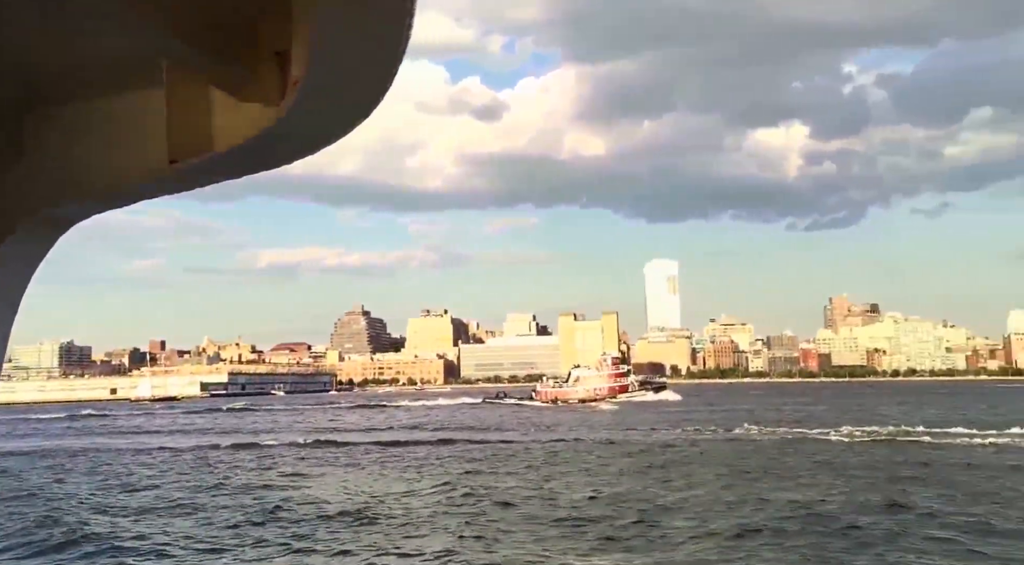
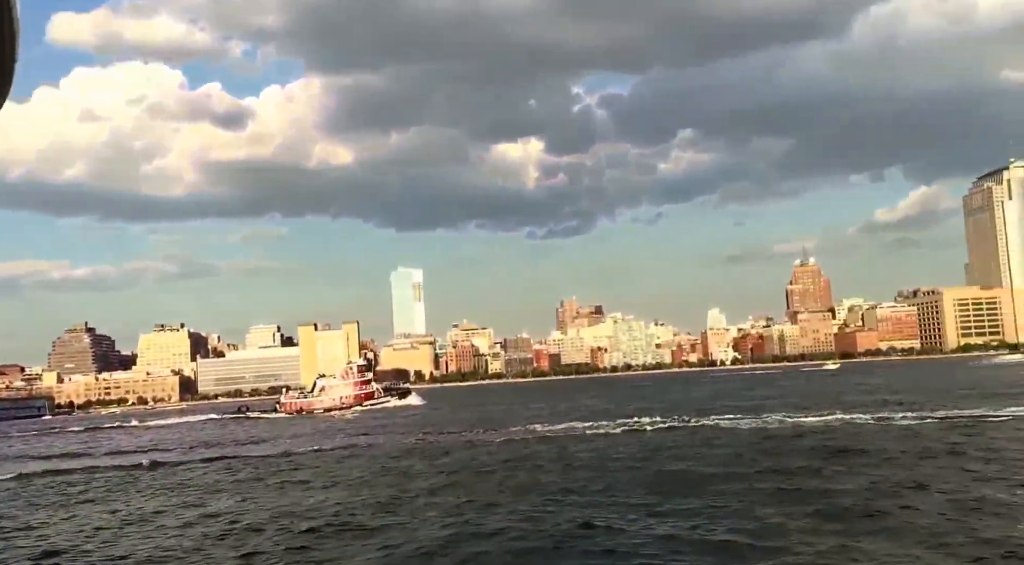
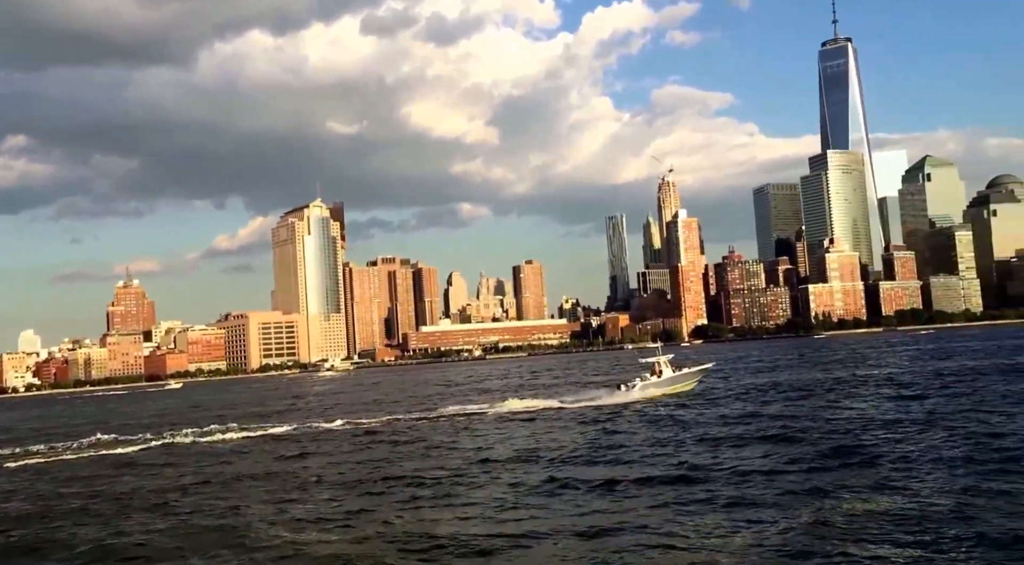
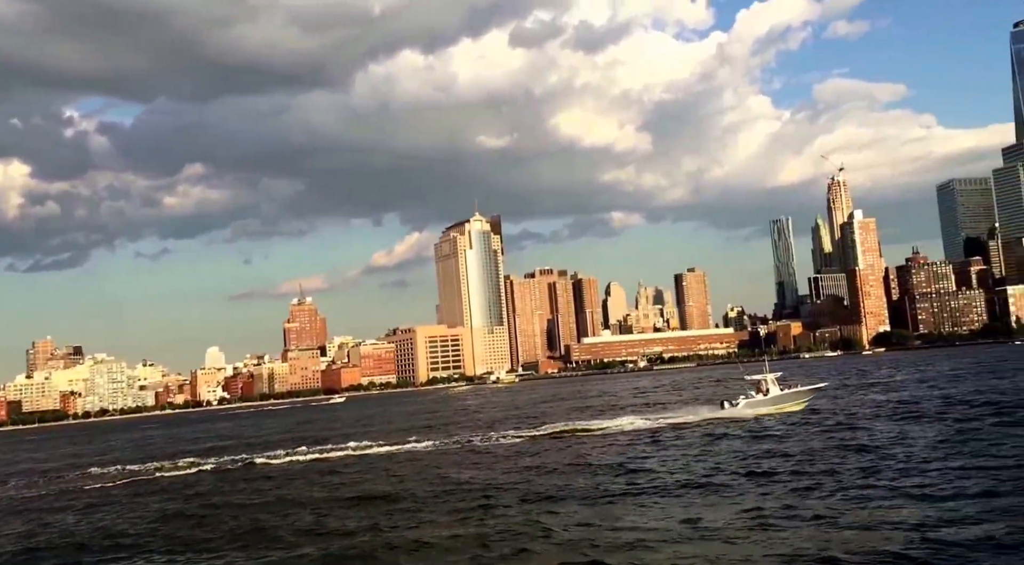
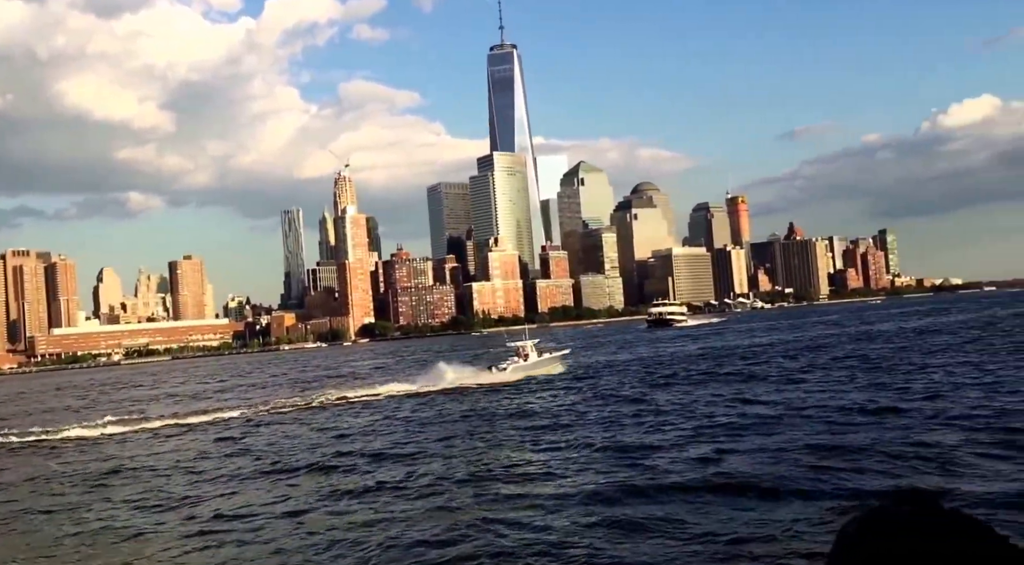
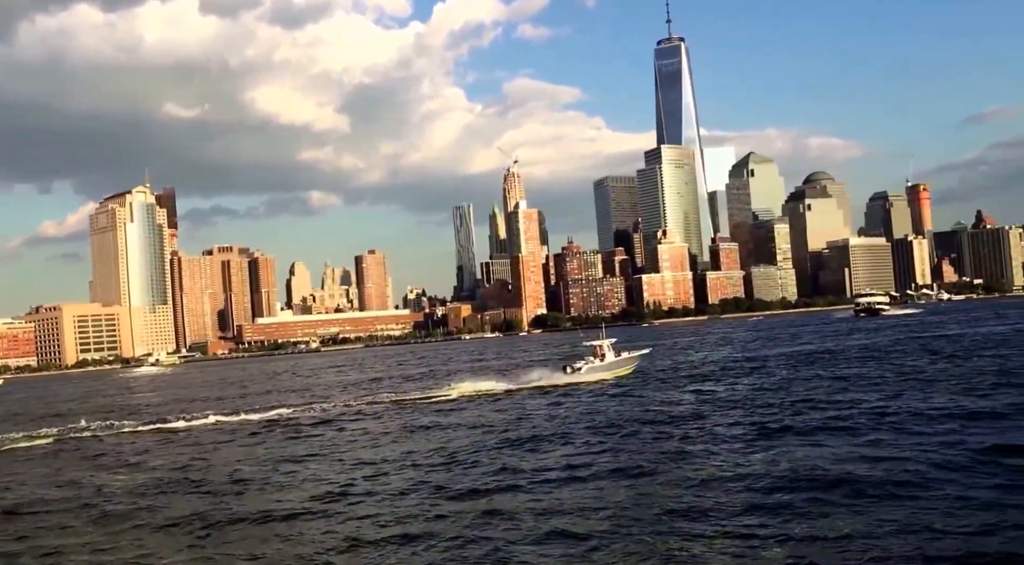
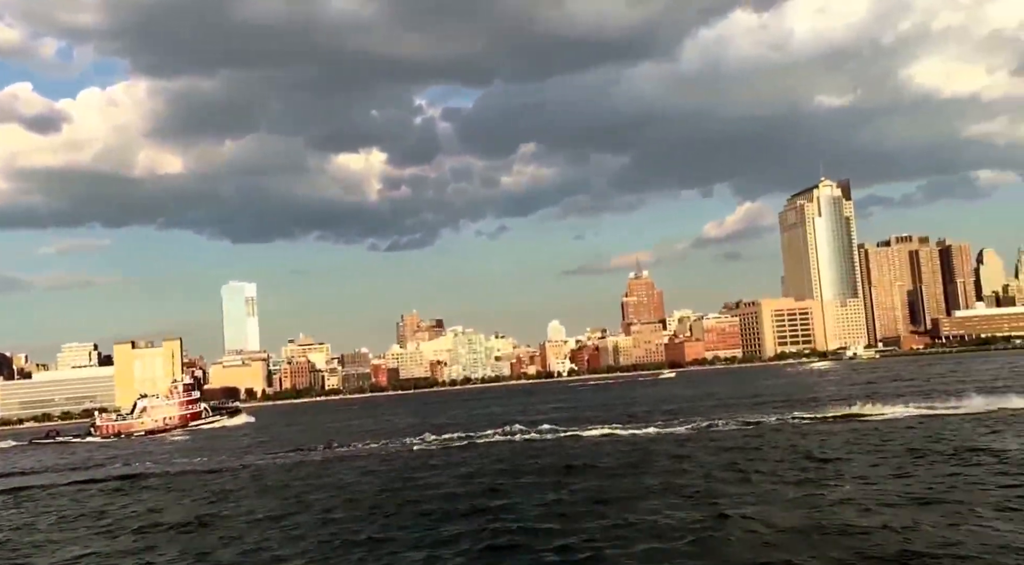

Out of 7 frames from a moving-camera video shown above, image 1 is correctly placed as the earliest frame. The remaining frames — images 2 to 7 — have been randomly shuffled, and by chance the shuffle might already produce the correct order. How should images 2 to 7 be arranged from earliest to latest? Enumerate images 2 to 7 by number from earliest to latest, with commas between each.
2, 7, 4, 3, 6, 5
